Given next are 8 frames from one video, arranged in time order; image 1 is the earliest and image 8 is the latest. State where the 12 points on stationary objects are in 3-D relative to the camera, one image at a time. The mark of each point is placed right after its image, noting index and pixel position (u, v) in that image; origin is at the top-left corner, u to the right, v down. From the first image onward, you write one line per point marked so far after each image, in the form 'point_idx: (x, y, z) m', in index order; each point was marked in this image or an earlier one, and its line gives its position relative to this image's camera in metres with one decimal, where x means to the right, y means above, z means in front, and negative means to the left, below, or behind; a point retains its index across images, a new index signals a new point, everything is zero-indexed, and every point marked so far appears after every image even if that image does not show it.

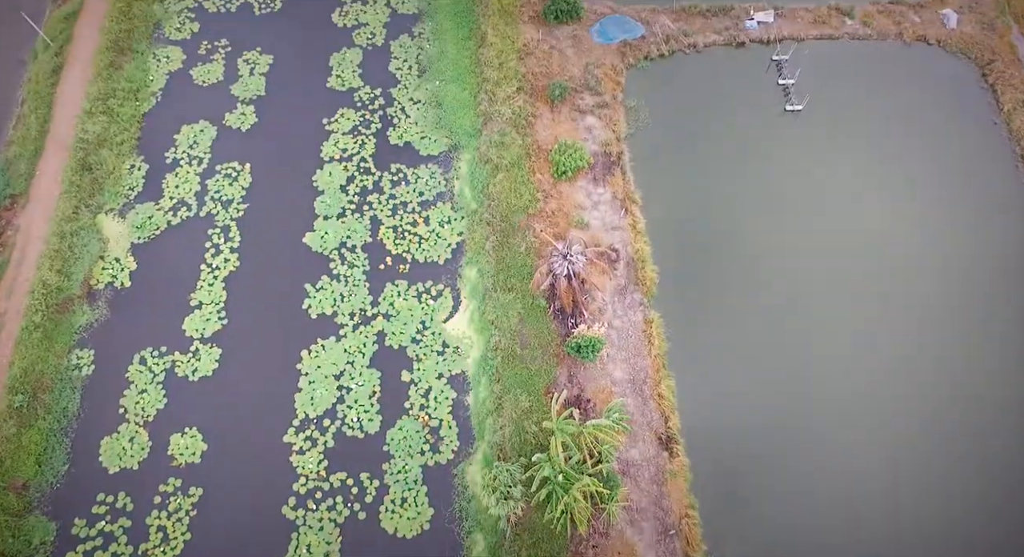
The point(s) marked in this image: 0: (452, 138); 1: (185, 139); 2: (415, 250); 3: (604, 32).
0: (-1.5, +3.4, +16.9) m
1: (-7.9, +3.4, +16.6) m
2: (-2.2, +0.6, +15.5) m
3: (+2.5, +6.7, +18.4) m
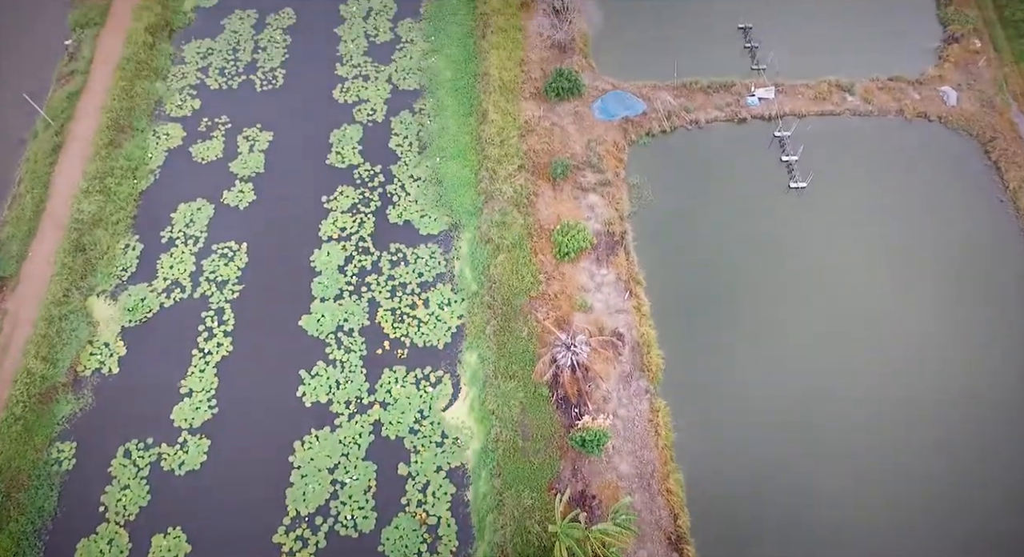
0: (-1.4, +1.5, +16.6) m
1: (-7.9, +1.5, +16.4) m
2: (-2.2, -1.2, +15.0) m
3: (+2.5, +4.6, +18.4) m
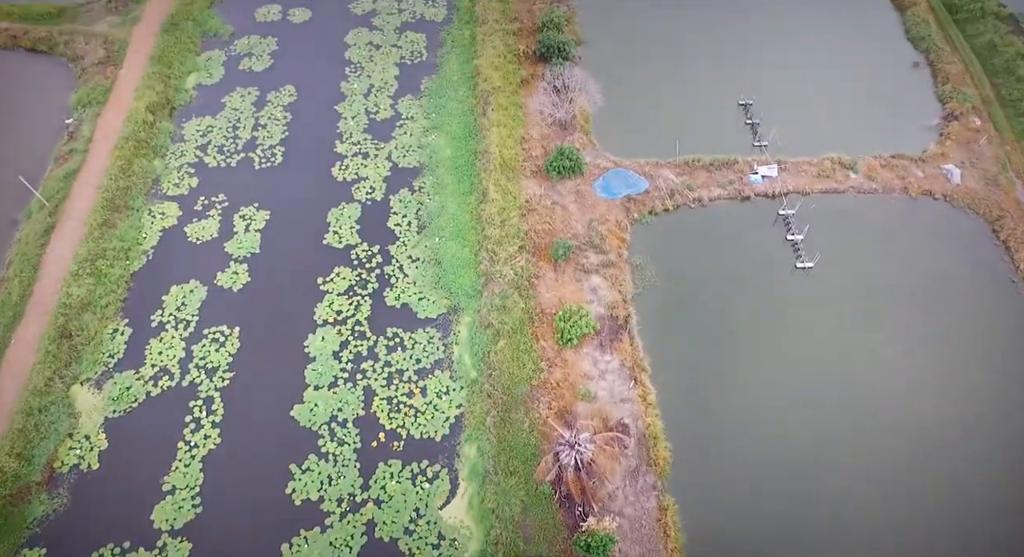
0: (-1.4, -0.5, +16.2) m
1: (-7.9, -0.5, +16.0) m
2: (-2.2, -3.1, +14.4) m
3: (+2.5, +2.4, +18.2) m
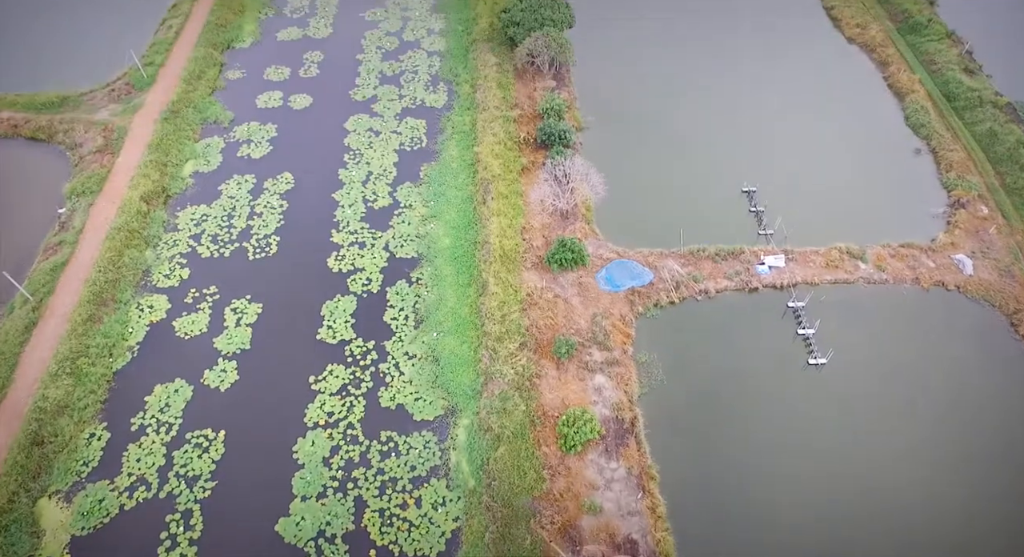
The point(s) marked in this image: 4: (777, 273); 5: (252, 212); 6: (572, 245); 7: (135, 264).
0: (-1.4, -2.7, +15.4) m
1: (-7.9, -2.7, +15.2) m
2: (-2.1, -5.1, +13.4) m
3: (+2.5, 0.0, +17.7) m
4: (+7.1, +0.1, +18.3) m
5: (-7.4, +1.9, +19.5) m
6: (+1.5, +0.9, +17.8) m
7: (-9.6, +0.4, +17.5) m
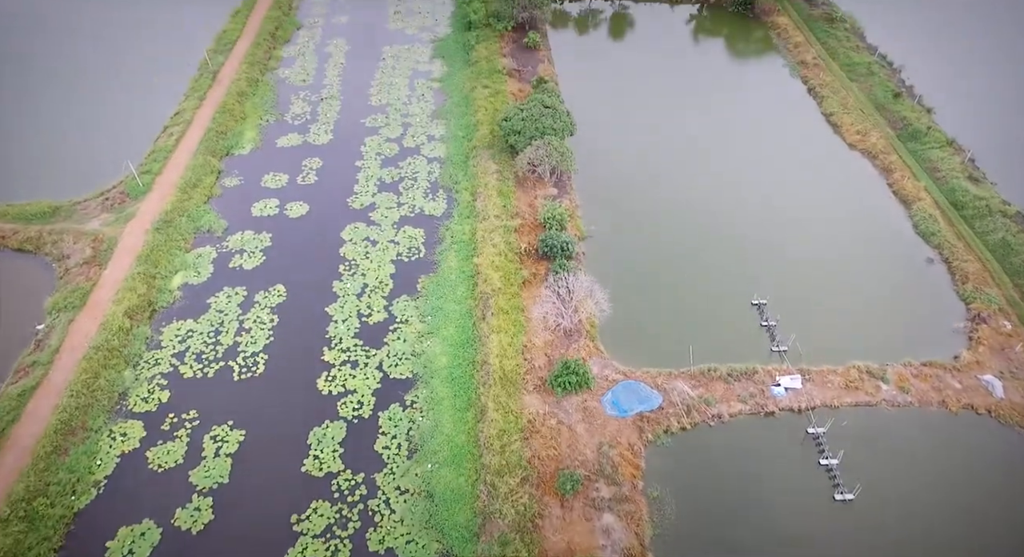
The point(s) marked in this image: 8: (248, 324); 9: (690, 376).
0: (-1.4, -5.4, +14.0) m
1: (-7.9, -5.4, +13.8) m
2: (-2.1, -7.6, +11.7) m
3: (+2.6, -3.0, +16.6) m
4: (+7.1, -2.9, +17.2) m
5: (-7.4, -1.3, +18.7) m
6: (+1.6, -2.1, +16.8) m
7: (-9.6, -2.6, +16.5) m
8: (-7.2, -1.3, +18.7) m
9: (+4.6, -2.5, +17.5) m
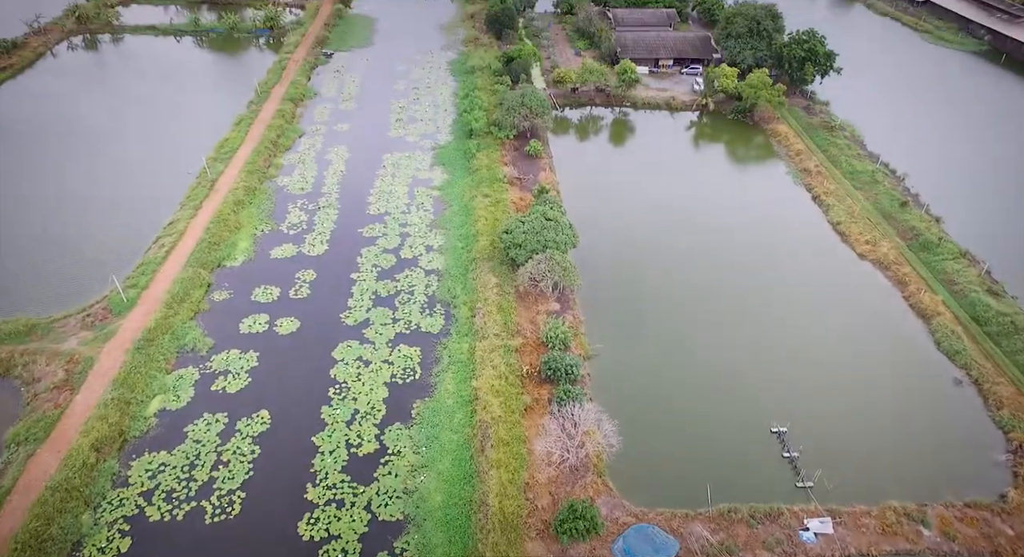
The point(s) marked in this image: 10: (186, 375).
0: (-1.4, -8.0, +12.0) m
1: (-7.9, -7.9, +11.8) m
2: (-2.1, -9.9, +9.5) m
3: (+2.6, -5.9, +14.9) m
4: (+7.1, -6.0, +15.5) m
5: (-7.4, -4.5, +17.1) m
6: (+1.6, -5.1, +15.2) m
7: (-9.6, -5.5, +14.8) m
8: (-7.2, -4.5, +17.2) m
9: (+4.6, -5.6, +15.9) m
10: (-9.3, -2.7, +19.5) m
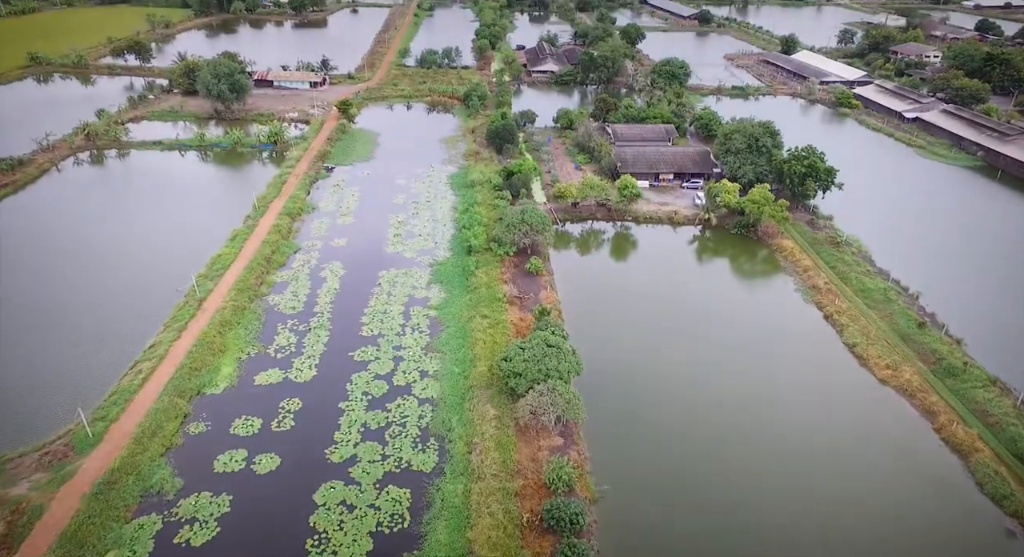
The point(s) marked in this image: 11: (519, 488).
0: (-1.4, -10.4, +9.4) m
1: (-7.9, -10.3, +9.2) m
2: (-2.2, -11.9, +6.6) m
3: (+2.6, -8.8, +12.5) m
4: (+7.1, -8.9, +13.1) m
5: (-7.4, -7.7, +15.0) m
6: (+1.6, -8.0, +12.9) m
7: (-9.6, -8.4, +12.5) m
8: (-7.2, -7.7, +15.0) m
9: (+4.6, -8.6, +13.5) m
10: (-9.3, -6.3, +17.5) m
11: (+0.2, -5.6, +18.4) m
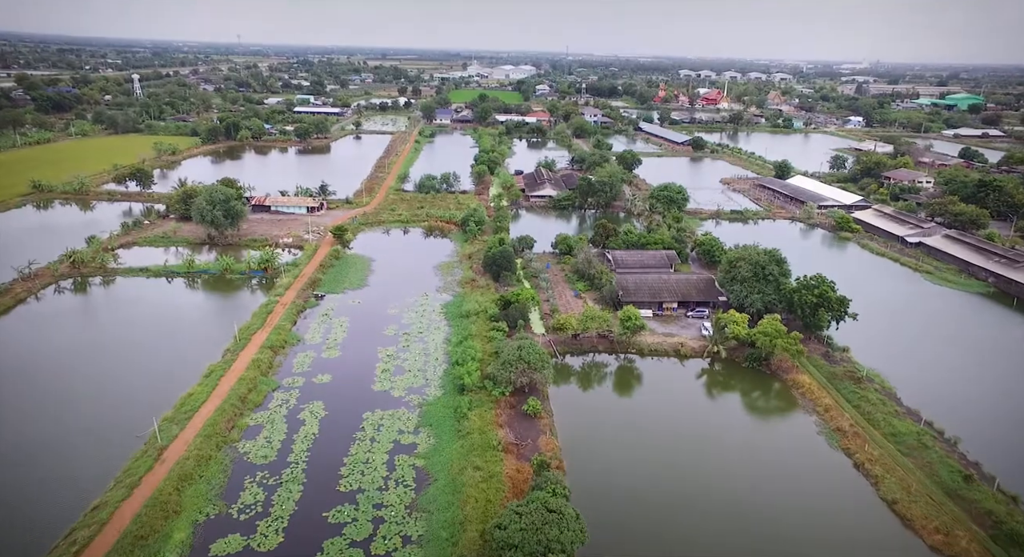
0: (-1.5, -12.5, +5.3) m
1: (-8.0, -12.4, +5.1) m
2: (-2.3, -13.5, +2.3) m
3: (+2.4, -11.4, +8.7) m
4: (+7.0, -11.6, +9.3) m
5: (-7.5, -10.8, +11.3) m
6: (+1.4, -10.7, +9.2) m
7: (-9.8, -11.0, +8.7) m
8: (-7.3, -10.8, +11.3) m
9: (+4.4, -11.4, +9.7) m
10: (-9.4, -9.8, +14.0) m
11: (+0.1, -9.3, +15.1) m
